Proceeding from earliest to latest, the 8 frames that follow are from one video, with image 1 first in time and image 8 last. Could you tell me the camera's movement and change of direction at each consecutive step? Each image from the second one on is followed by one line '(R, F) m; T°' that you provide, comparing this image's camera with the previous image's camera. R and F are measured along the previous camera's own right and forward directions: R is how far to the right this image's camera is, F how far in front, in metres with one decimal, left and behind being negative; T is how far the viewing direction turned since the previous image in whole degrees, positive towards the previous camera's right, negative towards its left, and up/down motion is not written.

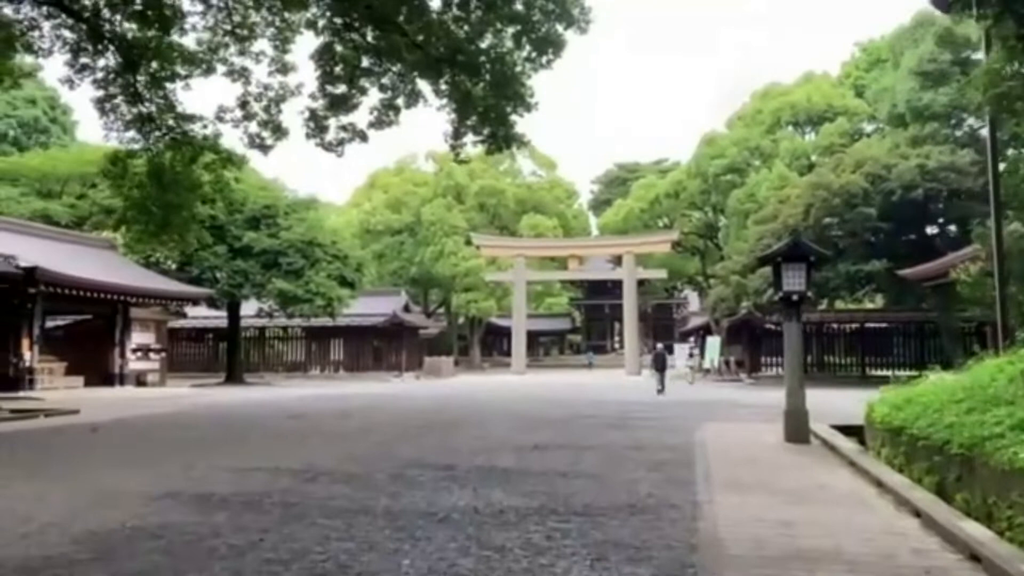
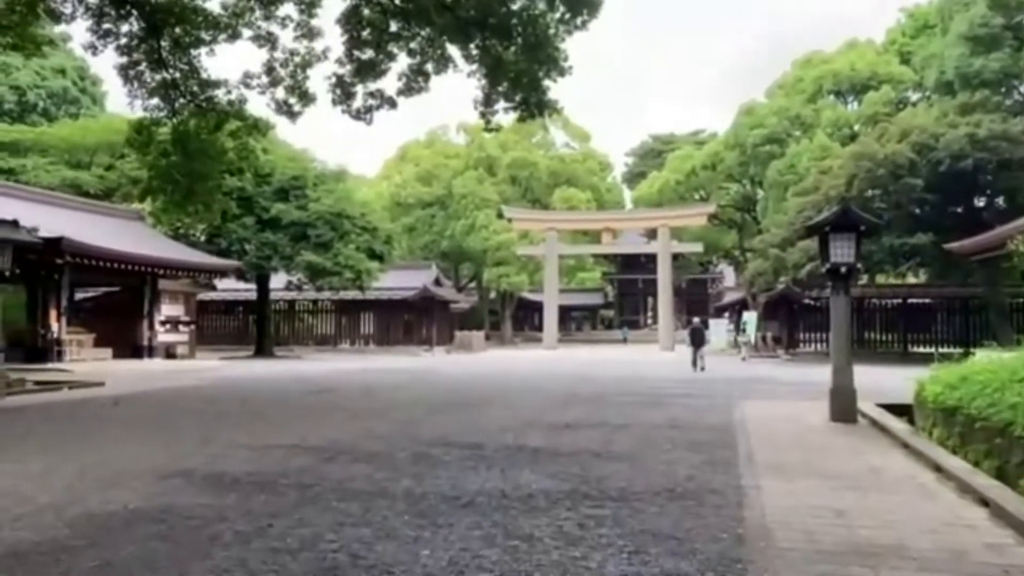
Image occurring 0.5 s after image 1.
(0.0, +0.5) m; -2°
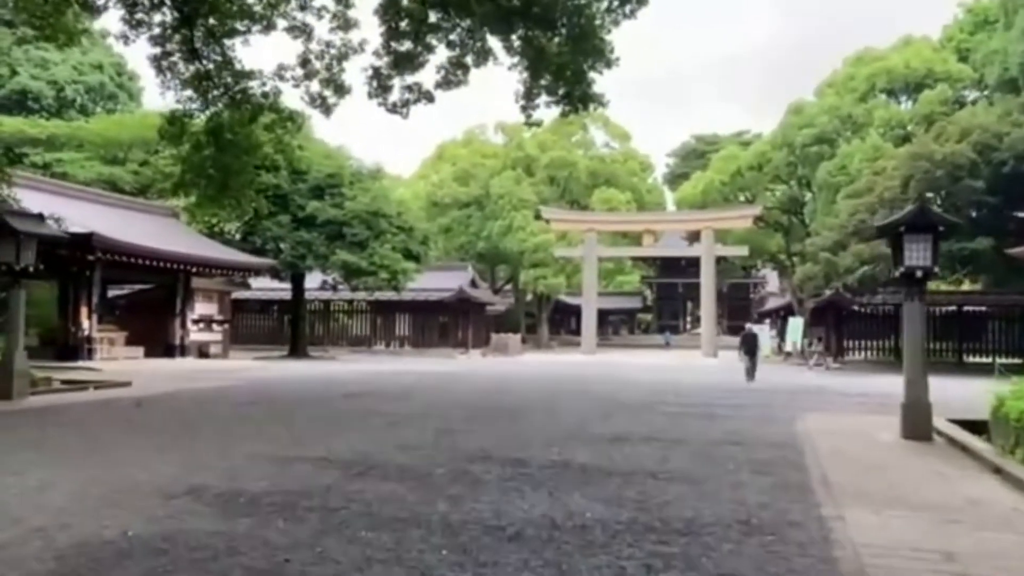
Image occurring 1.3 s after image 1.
(-0.1, +0.7) m; -2°
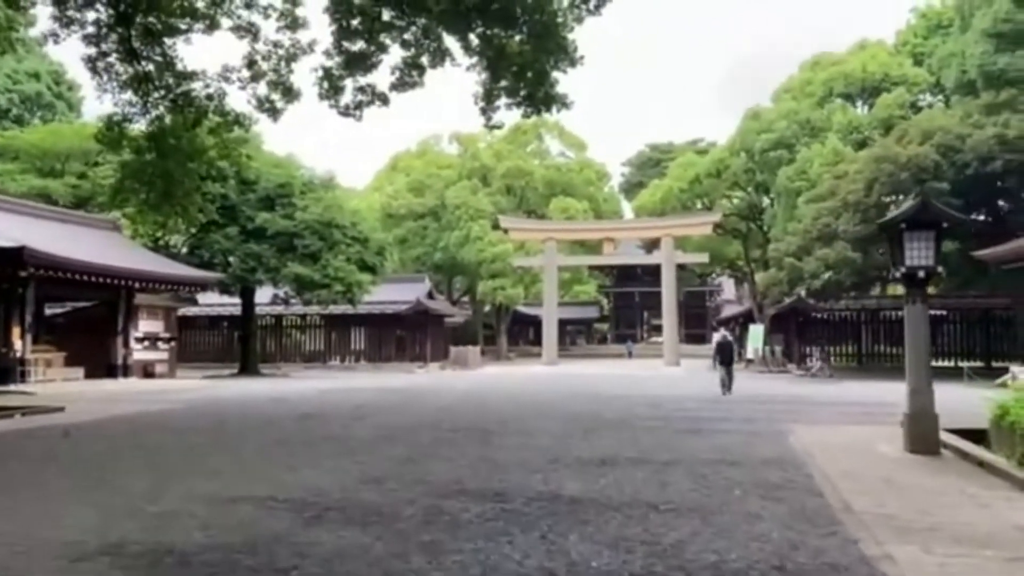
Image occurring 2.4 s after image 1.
(-0.2, +0.9) m; +3°
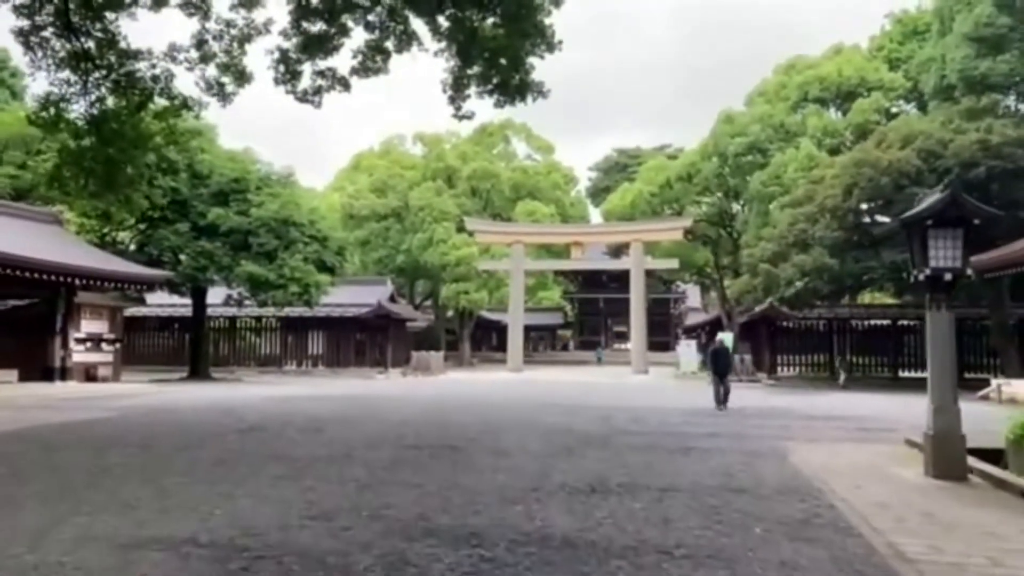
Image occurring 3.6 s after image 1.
(-0.1, +1.2) m; +2°
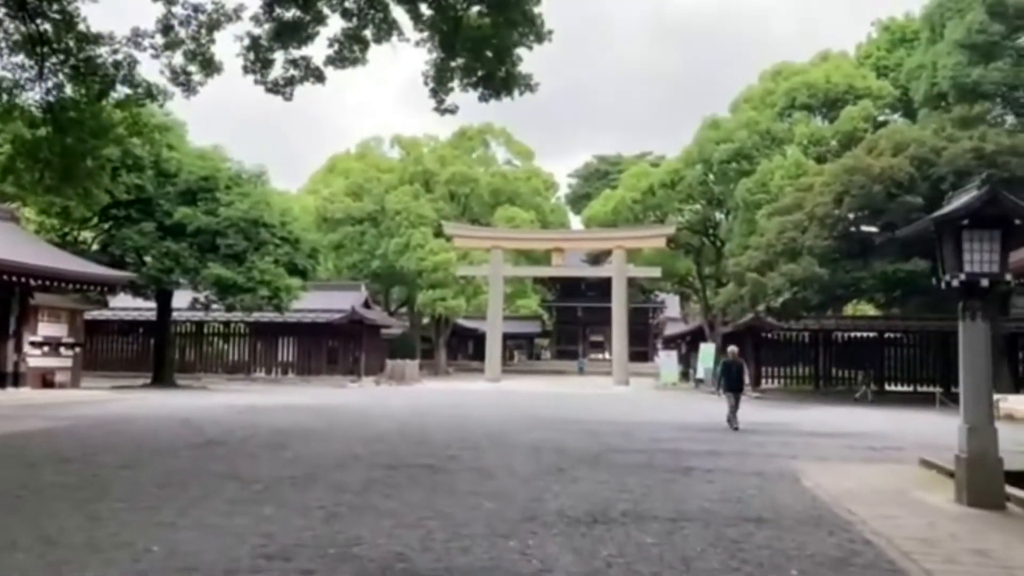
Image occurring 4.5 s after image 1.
(-0.1, +0.9) m; +1°
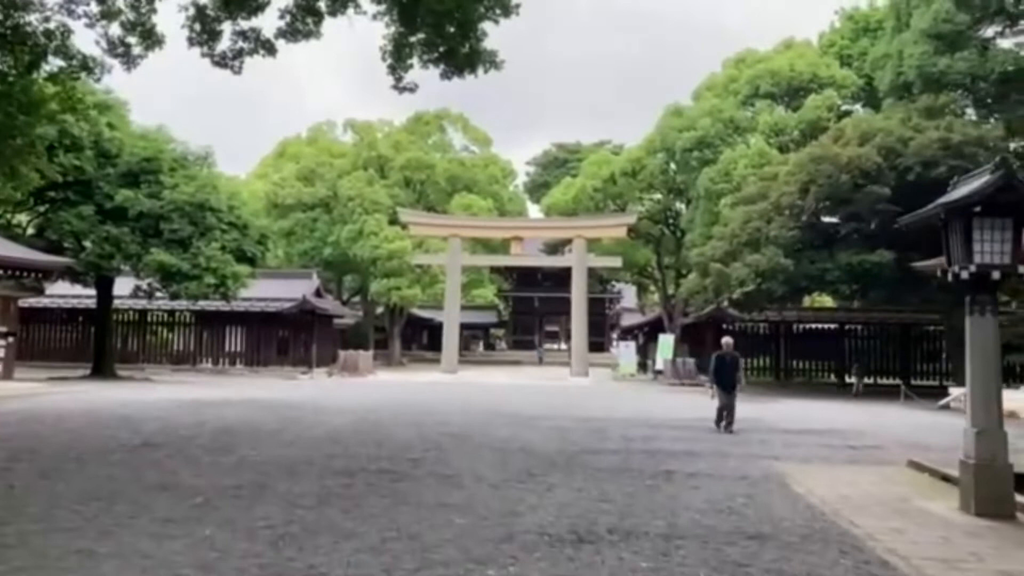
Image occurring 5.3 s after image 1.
(-0.1, +0.8) m; +3°
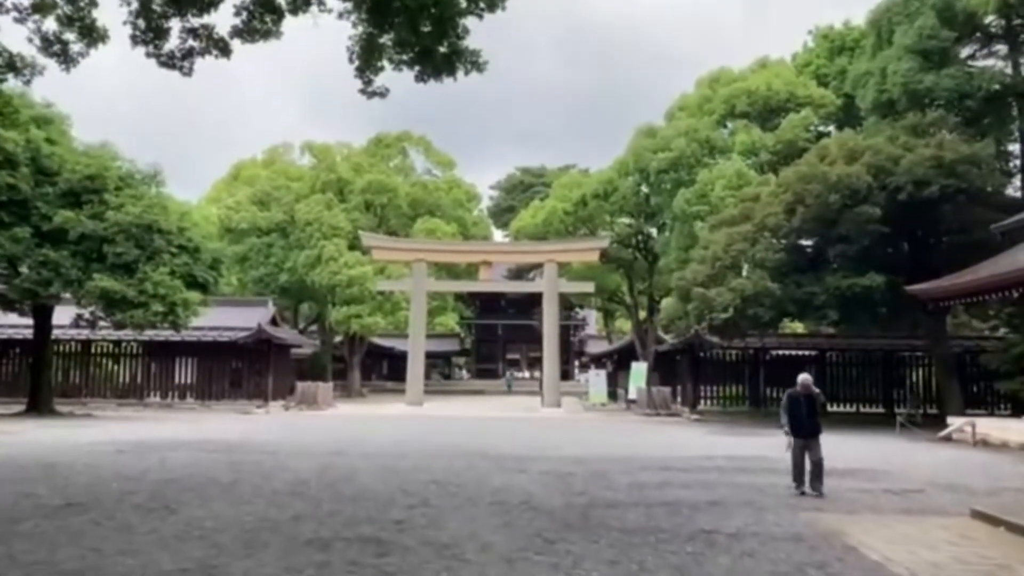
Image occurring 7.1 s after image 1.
(-0.4, +1.4) m; +3°
